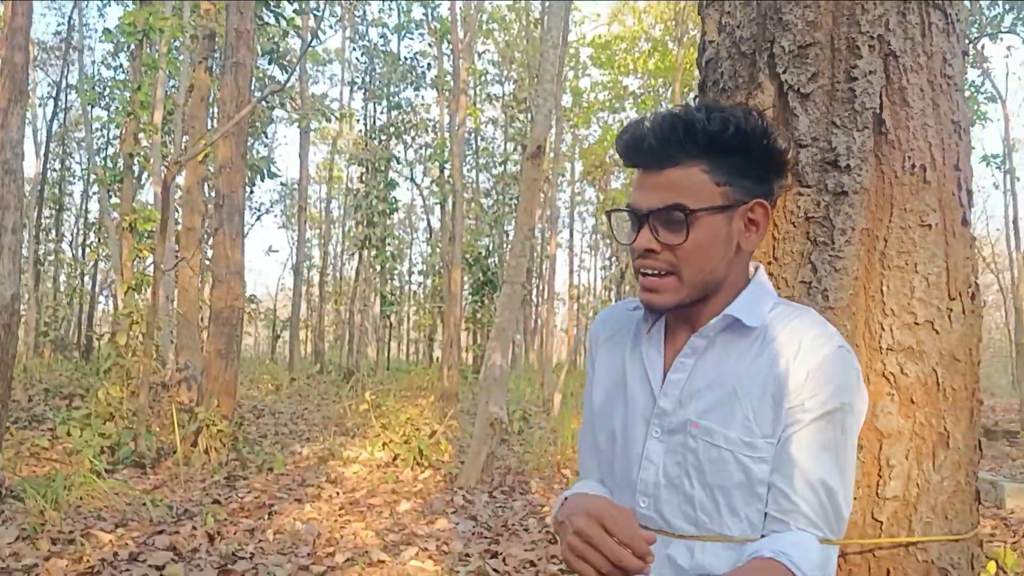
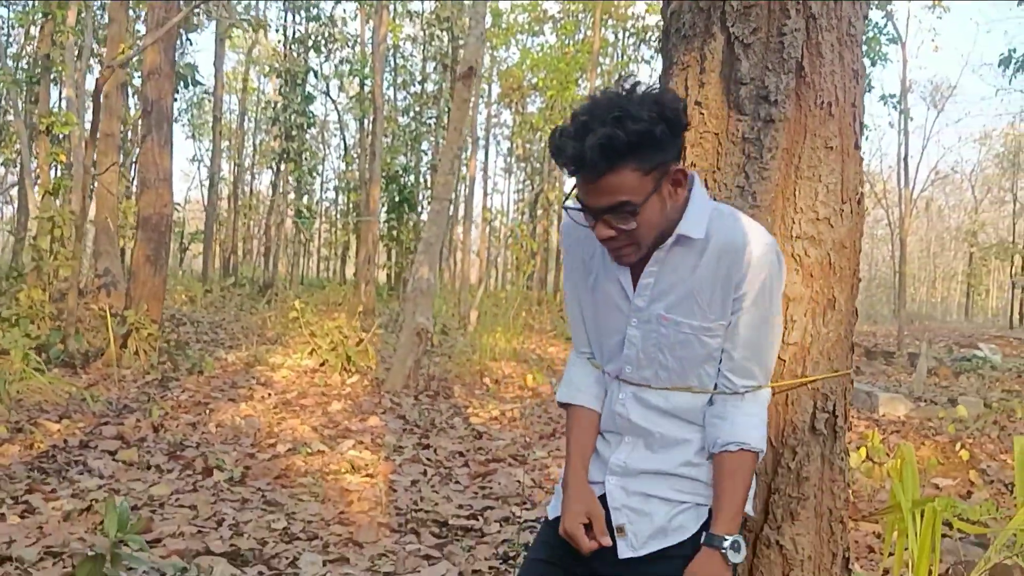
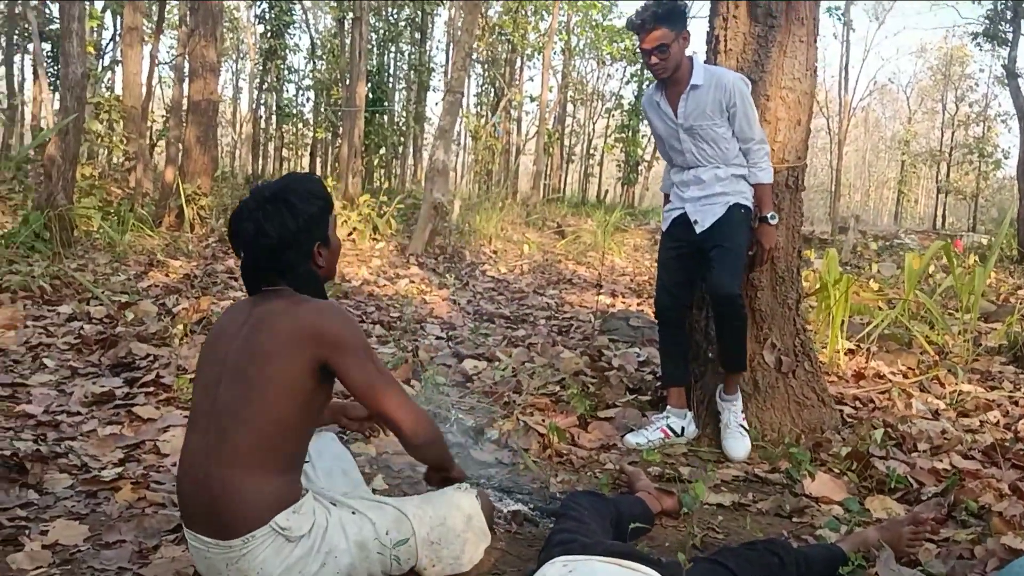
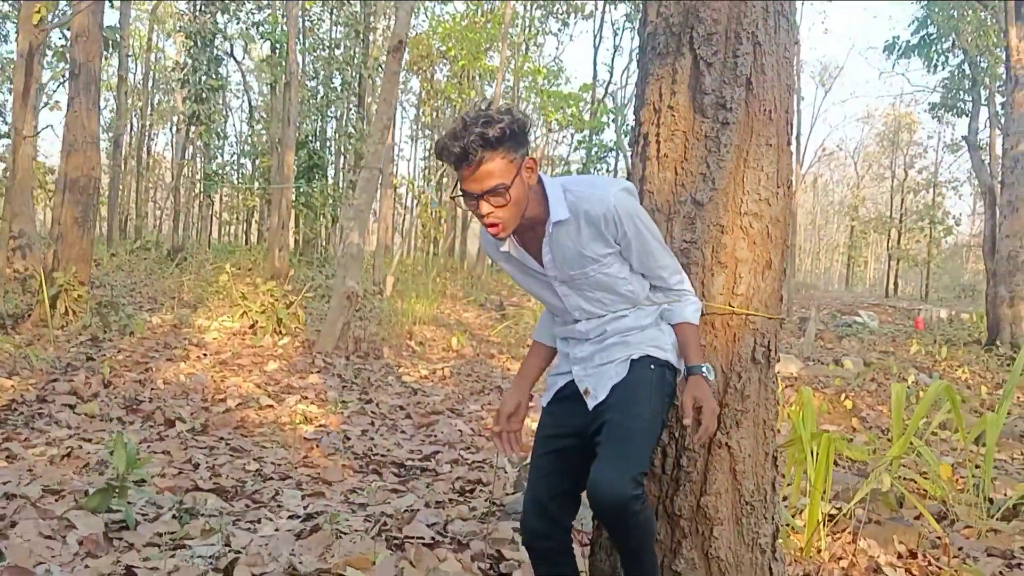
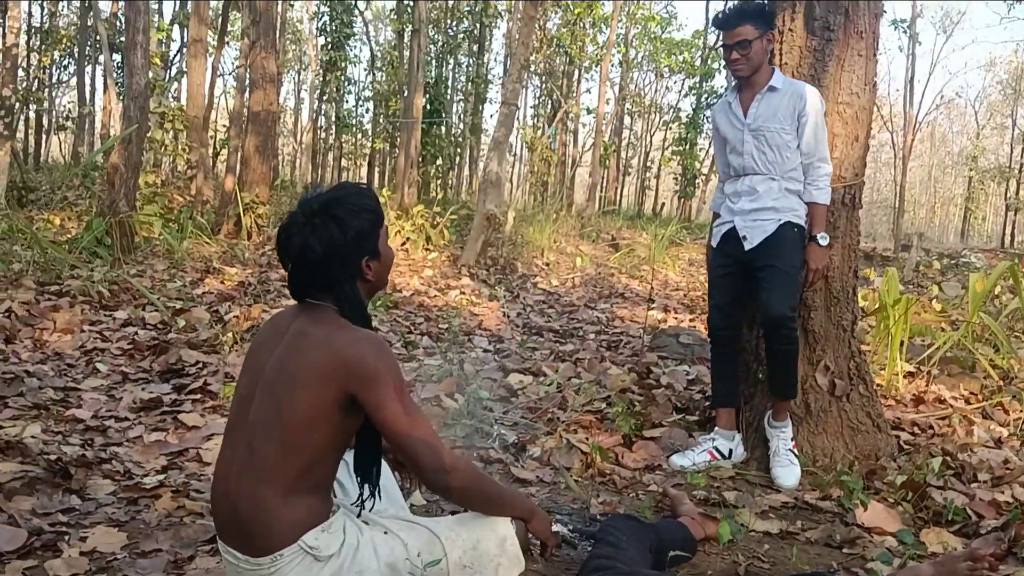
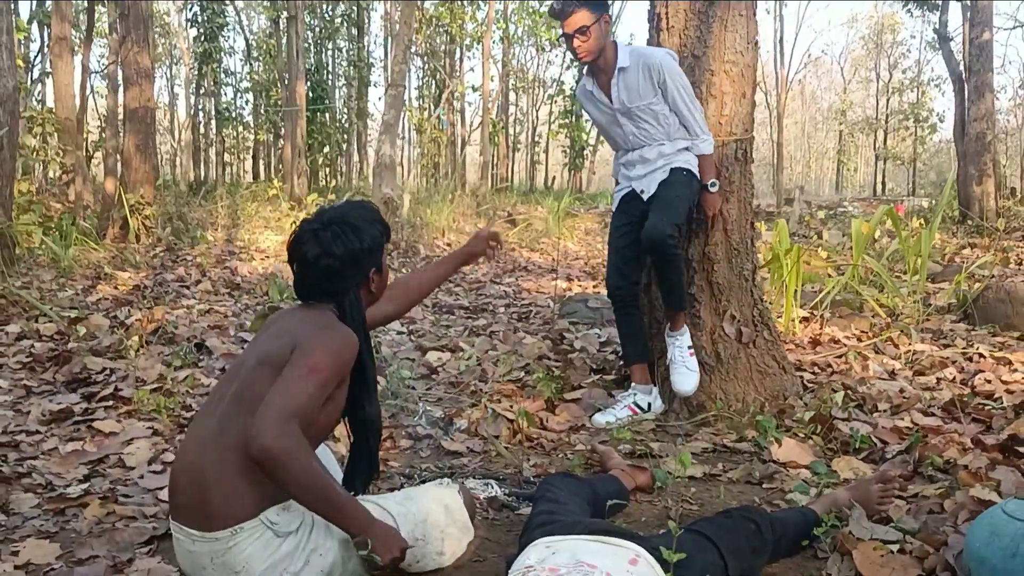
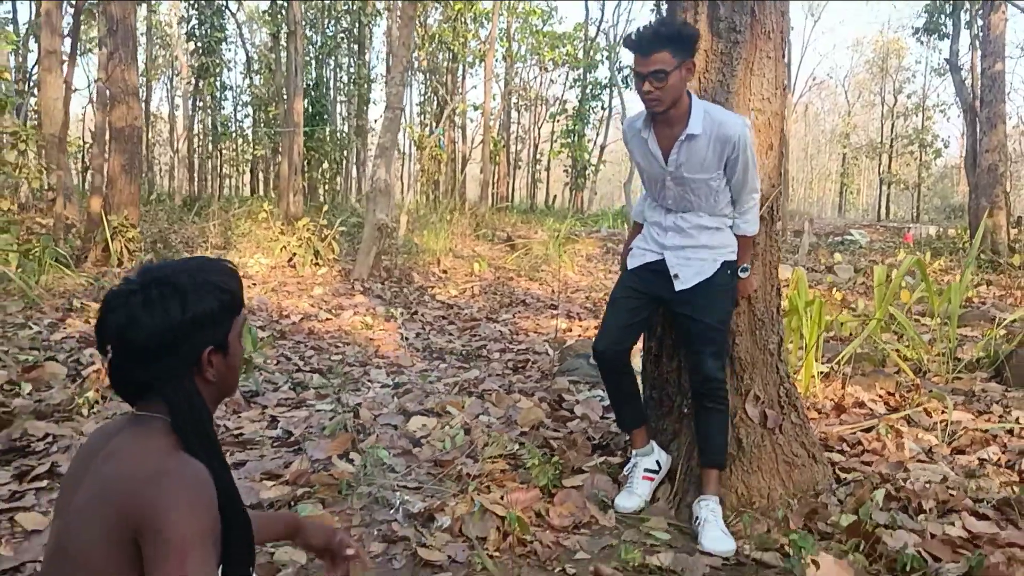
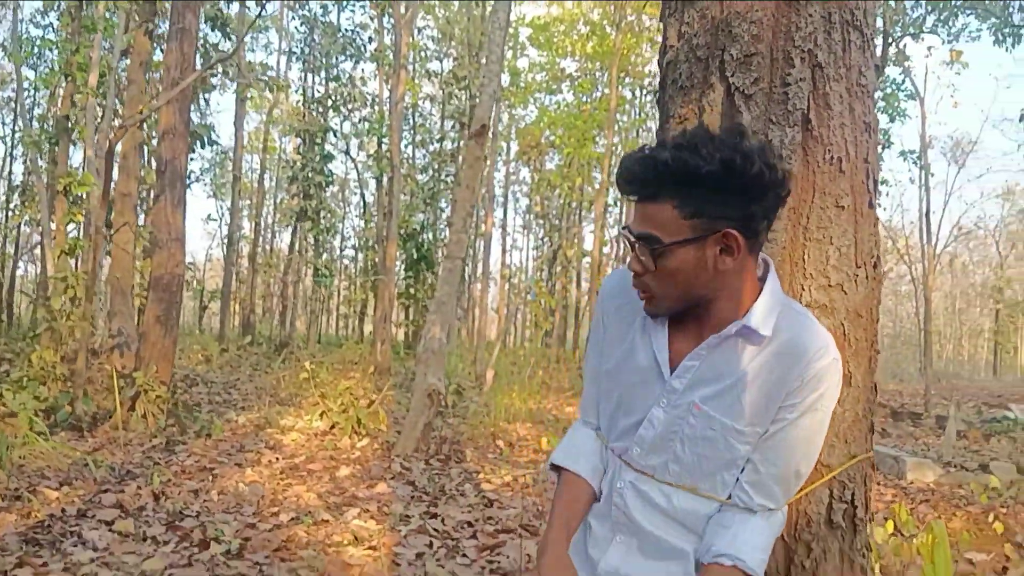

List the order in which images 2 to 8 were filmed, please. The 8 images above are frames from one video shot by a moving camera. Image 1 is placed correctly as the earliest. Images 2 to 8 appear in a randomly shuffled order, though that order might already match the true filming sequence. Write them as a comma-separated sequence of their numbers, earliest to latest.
8, 2, 4, 7, 6, 3, 5
